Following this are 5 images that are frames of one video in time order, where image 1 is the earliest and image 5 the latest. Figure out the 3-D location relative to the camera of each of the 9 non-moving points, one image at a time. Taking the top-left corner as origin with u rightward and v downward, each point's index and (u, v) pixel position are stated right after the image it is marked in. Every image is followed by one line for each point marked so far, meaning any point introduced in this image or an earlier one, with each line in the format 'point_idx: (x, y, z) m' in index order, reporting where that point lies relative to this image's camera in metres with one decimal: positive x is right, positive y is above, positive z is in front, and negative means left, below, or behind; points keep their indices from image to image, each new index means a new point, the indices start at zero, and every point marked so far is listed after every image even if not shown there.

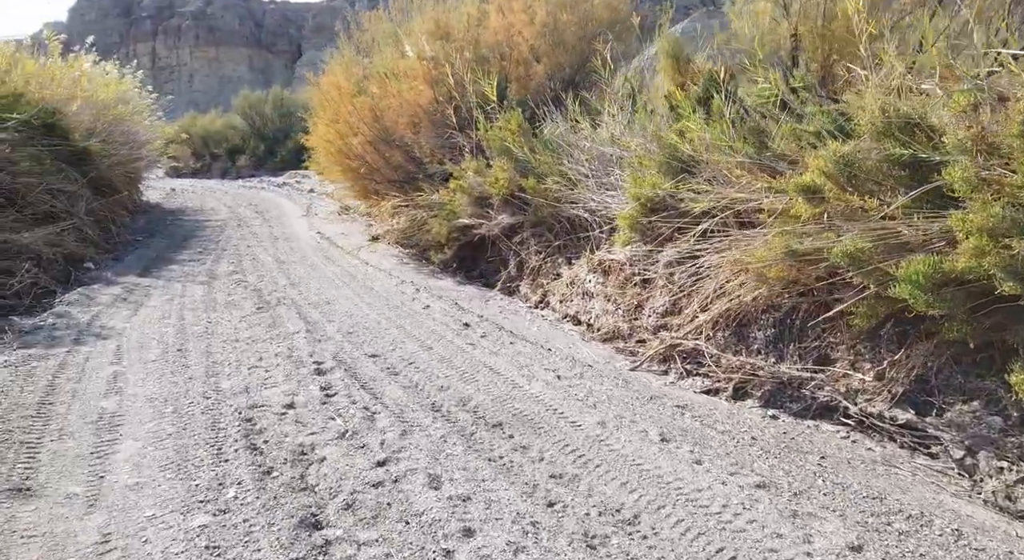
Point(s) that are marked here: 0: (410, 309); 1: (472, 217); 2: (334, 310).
0: (-0.9, -0.3, +8.0) m
1: (-0.4, +0.6, +9.0) m
2: (-1.6, -0.3, +8.0) m
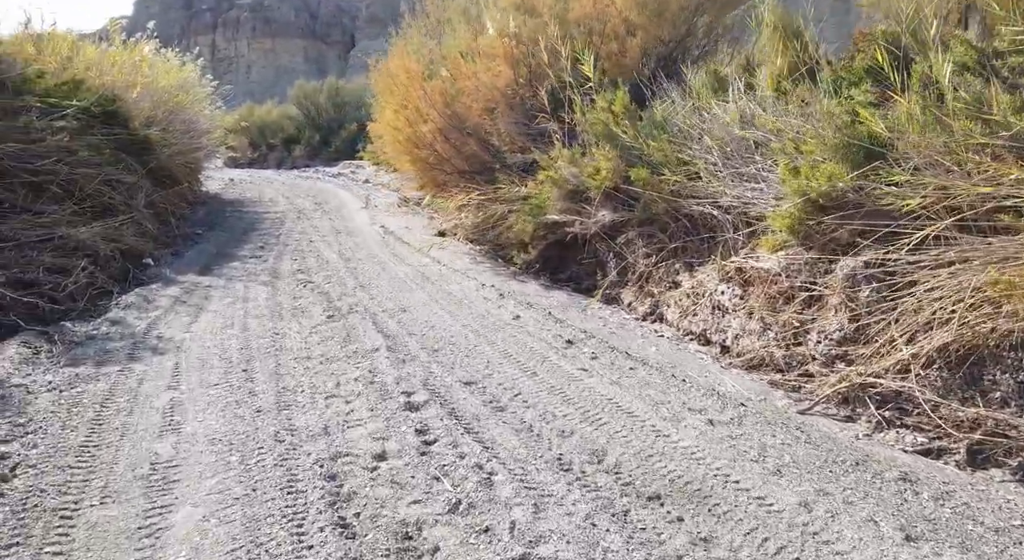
0: (-0.1, -0.3, +7.1) m
1: (+0.5, +0.6, +8.0) m
2: (-0.7, -0.3, +7.1) m
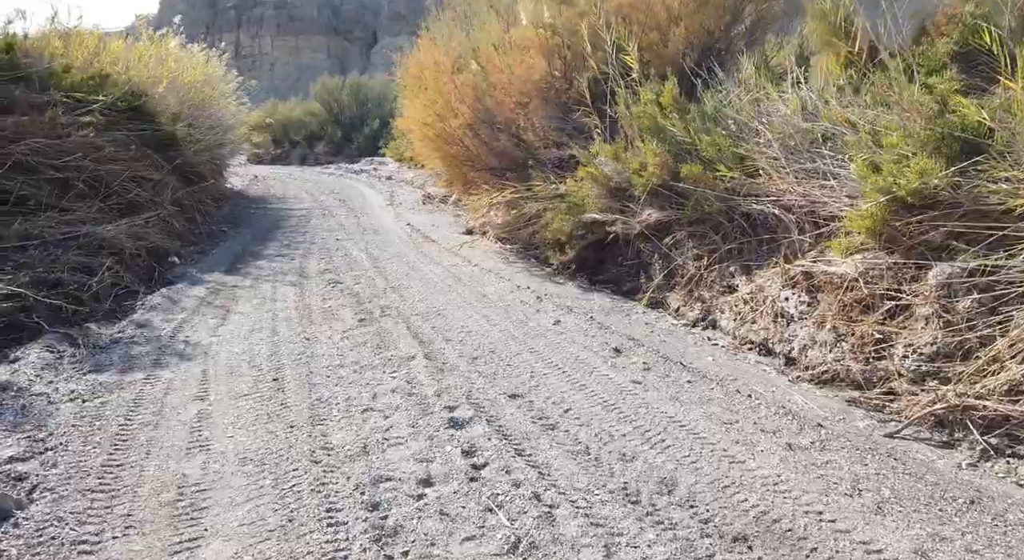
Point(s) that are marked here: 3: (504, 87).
0: (+0.2, -0.3, +6.8) m
1: (+0.8, +0.6, +7.7) m
2: (-0.4, -0.4, +6.8) m
3: (-0.1, +2.3, +10.6) m
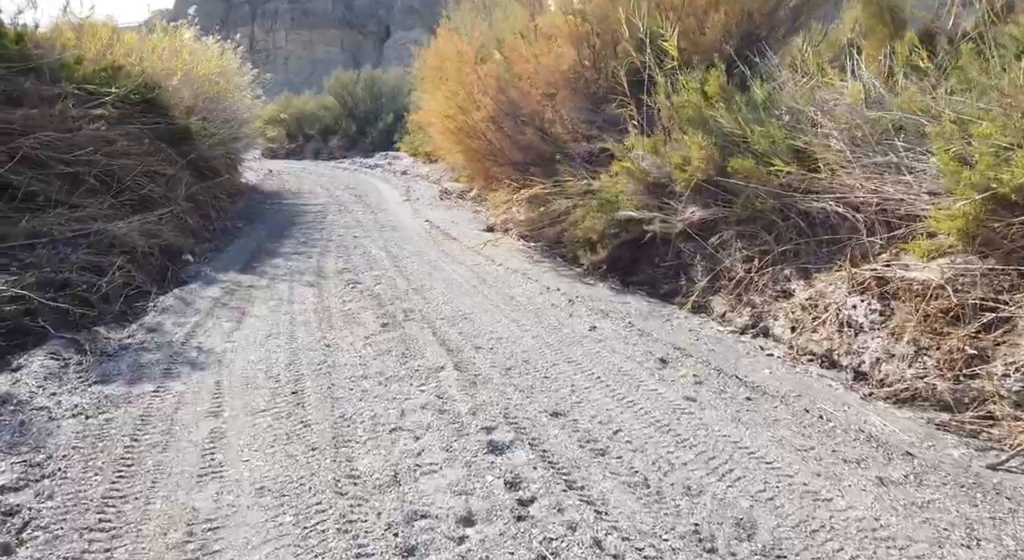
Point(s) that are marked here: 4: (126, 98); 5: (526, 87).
0: (+0.4, -0.4, +6.3) m
1: (+1.0, +0.6, +7.2) m
2: (-0.2, -0.4, +6.4) m
3: (+0.2, +2.3, +10.1) m
4: (-4.8, +2.3, +11.3) m
5: (+0.1, +2.2, +10.1) m
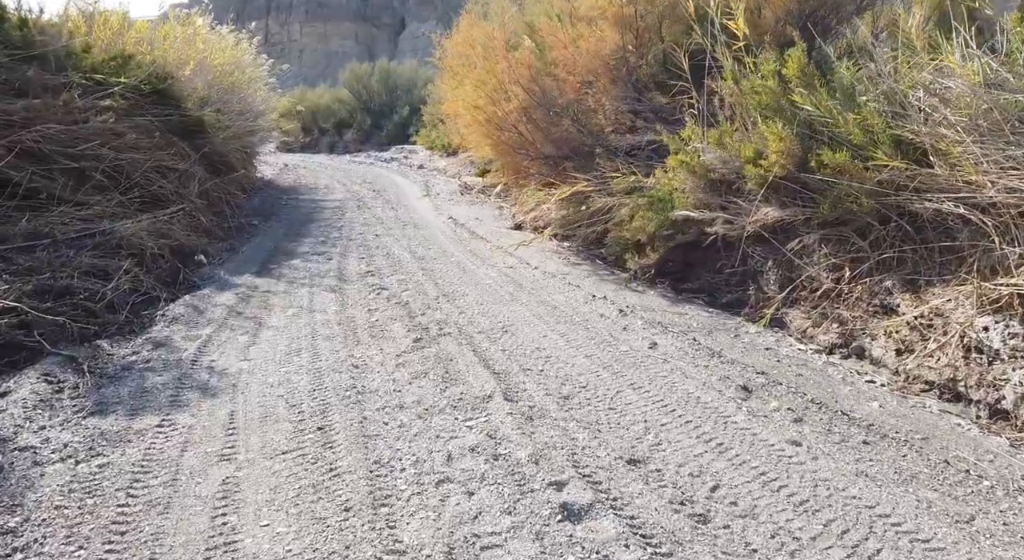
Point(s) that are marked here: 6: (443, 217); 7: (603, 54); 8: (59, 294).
0: (+0.7, -0.4, +5.6) m
1: (+1.4, +0.5, +6.5) m
2: (+0.1, -0.4, +5.7) m
3: (+0.6, +2.3, +9.4) m
4: (-4.5, +2.3, +10.6) m
5: (+0.5, +2.2, +9.4) m
6: (-1.0, +0.9, +13.0) m
7: (+0.9, +2.2, +9.0) m
8: (-3.5, -0.1, +6.9) m
